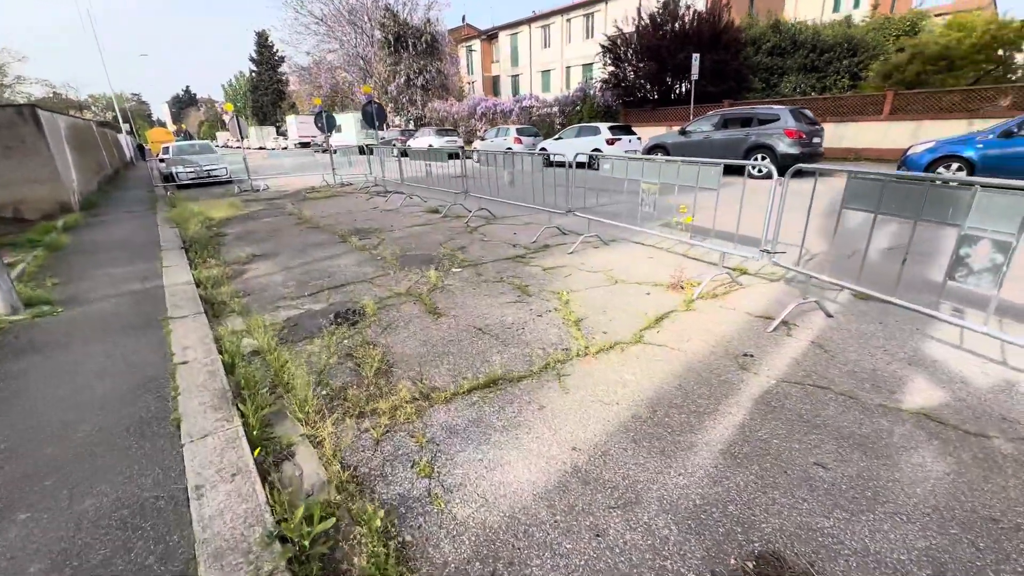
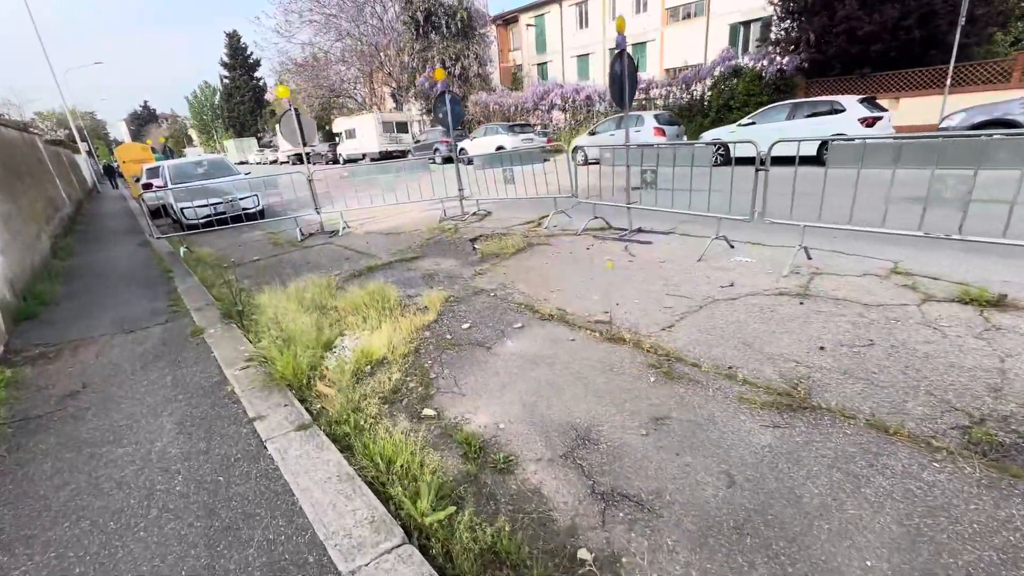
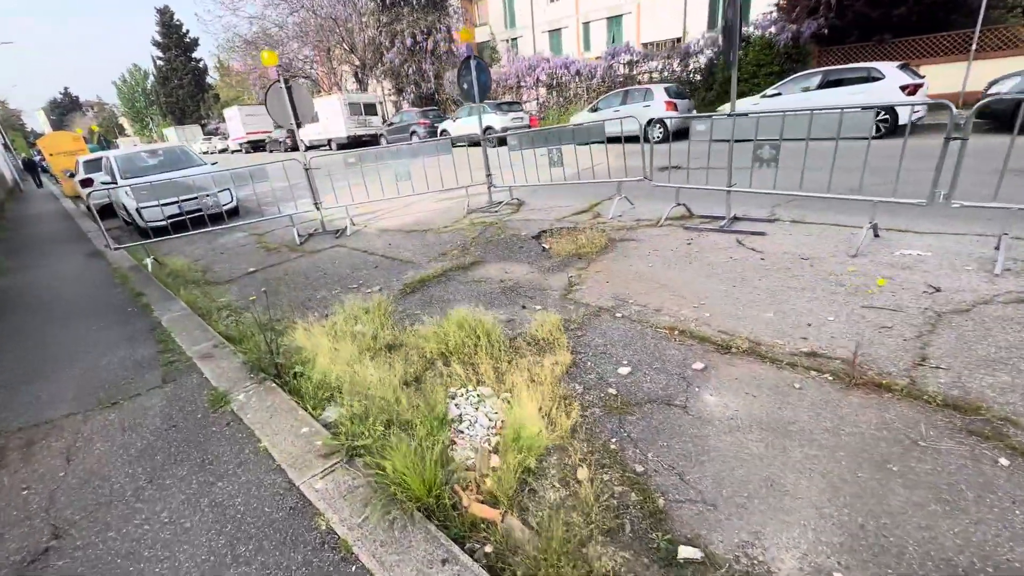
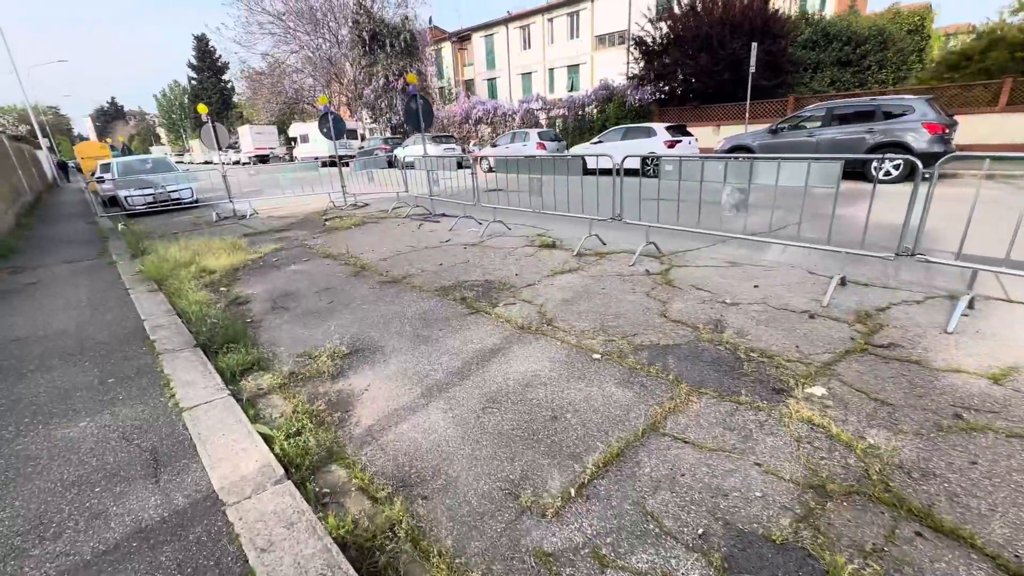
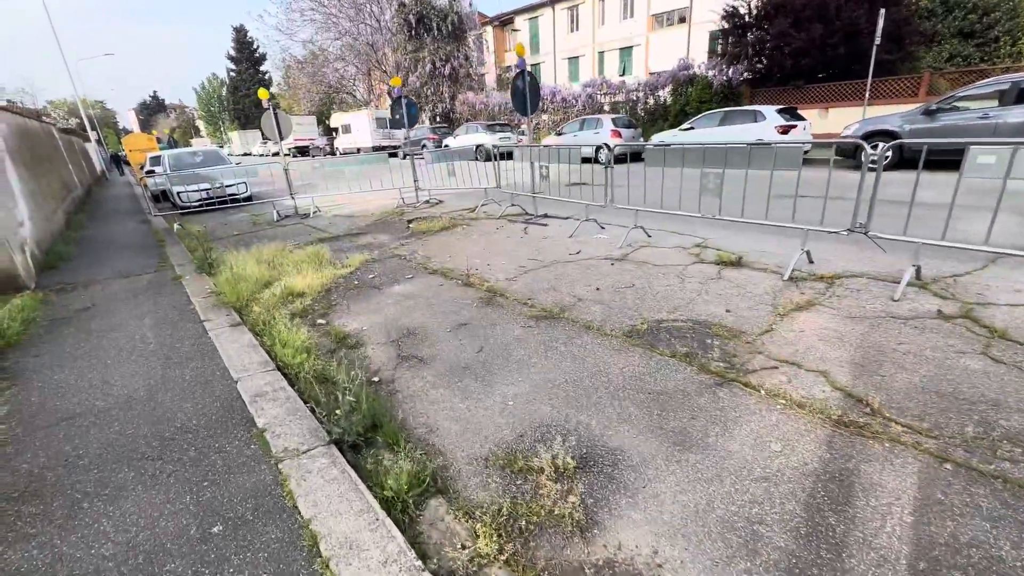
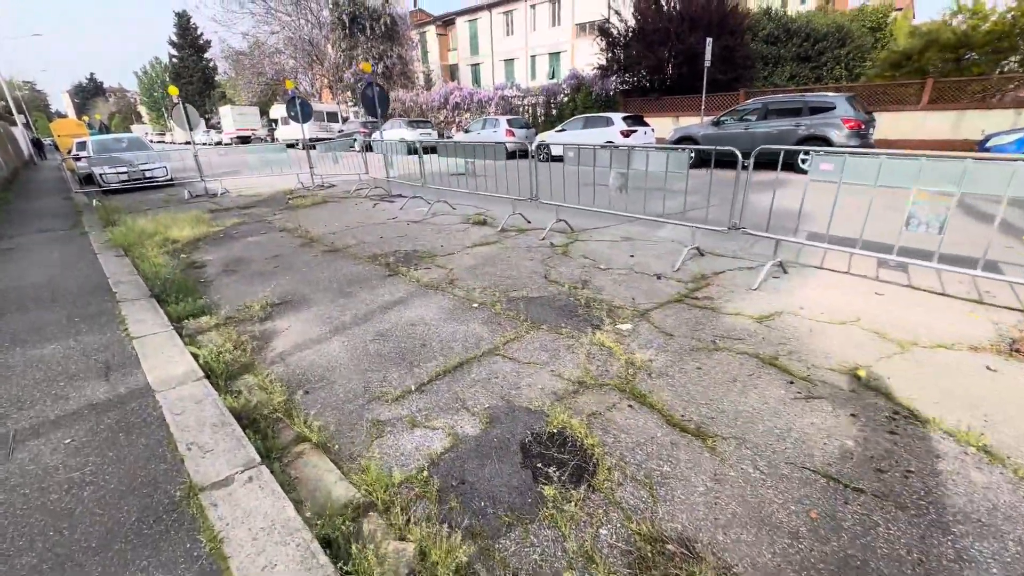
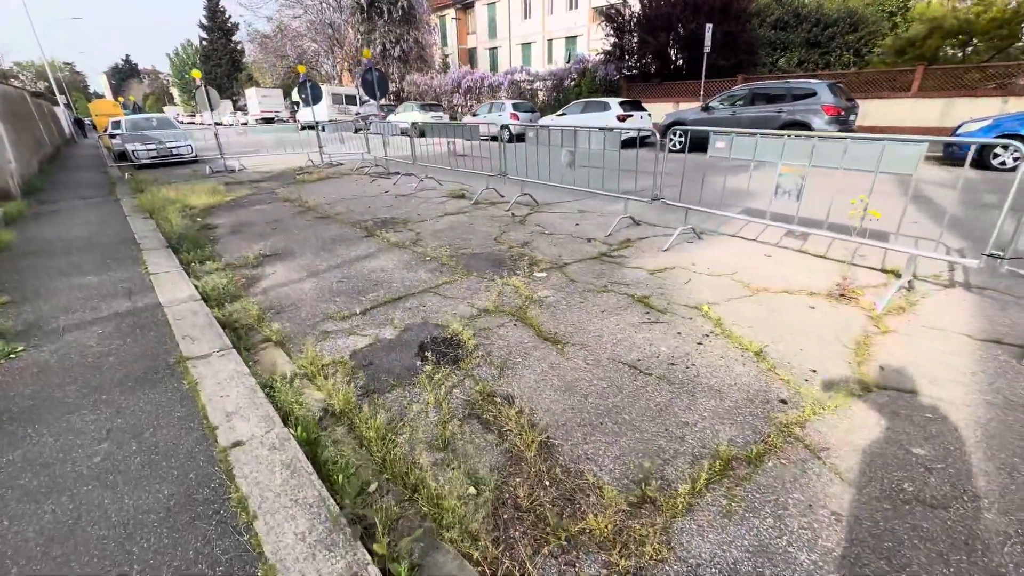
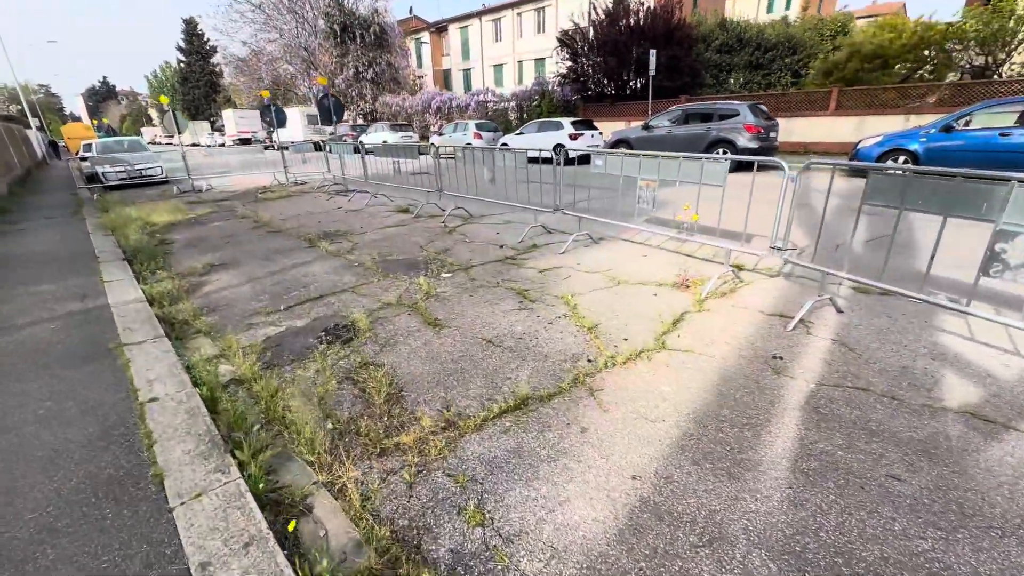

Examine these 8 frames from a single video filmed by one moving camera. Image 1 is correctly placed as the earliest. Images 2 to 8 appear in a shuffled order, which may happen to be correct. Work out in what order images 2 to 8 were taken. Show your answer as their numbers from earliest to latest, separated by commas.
8, 7, 6, 4, 5, 2, 3
